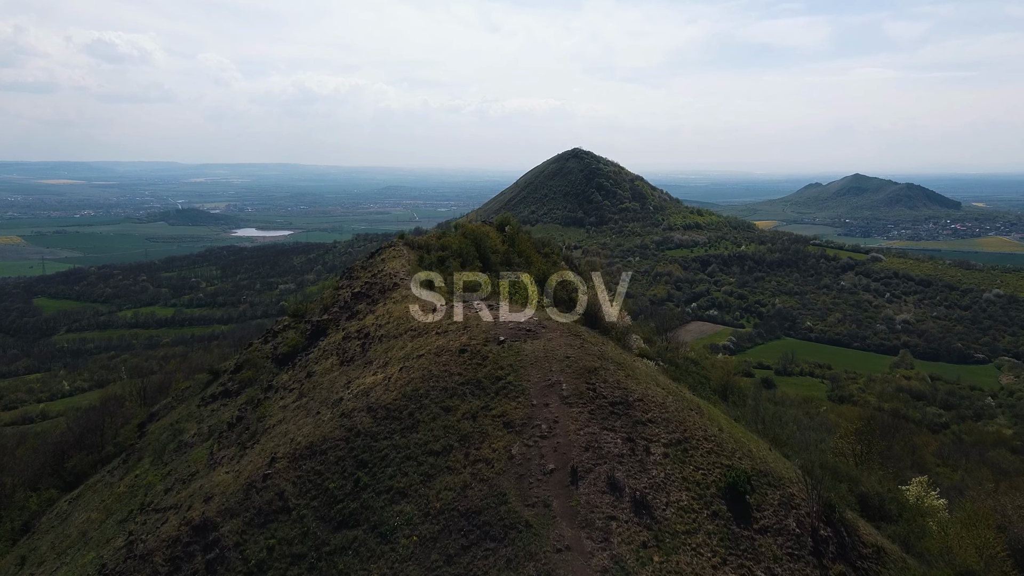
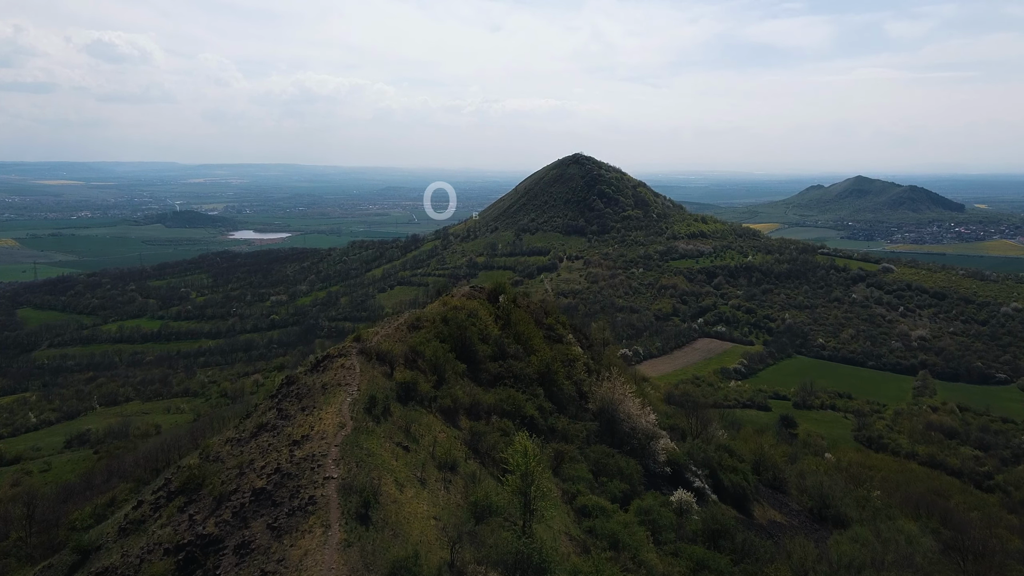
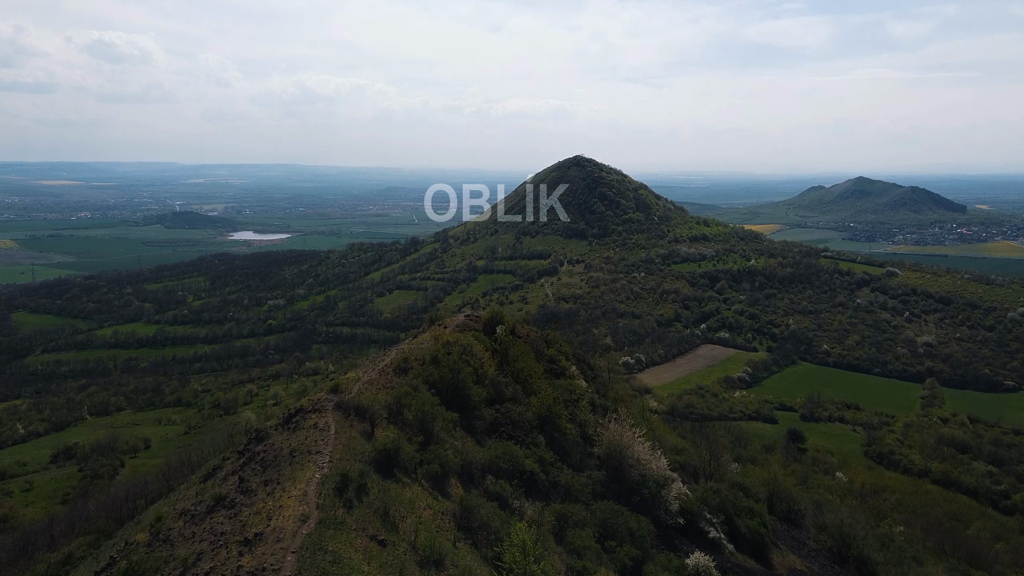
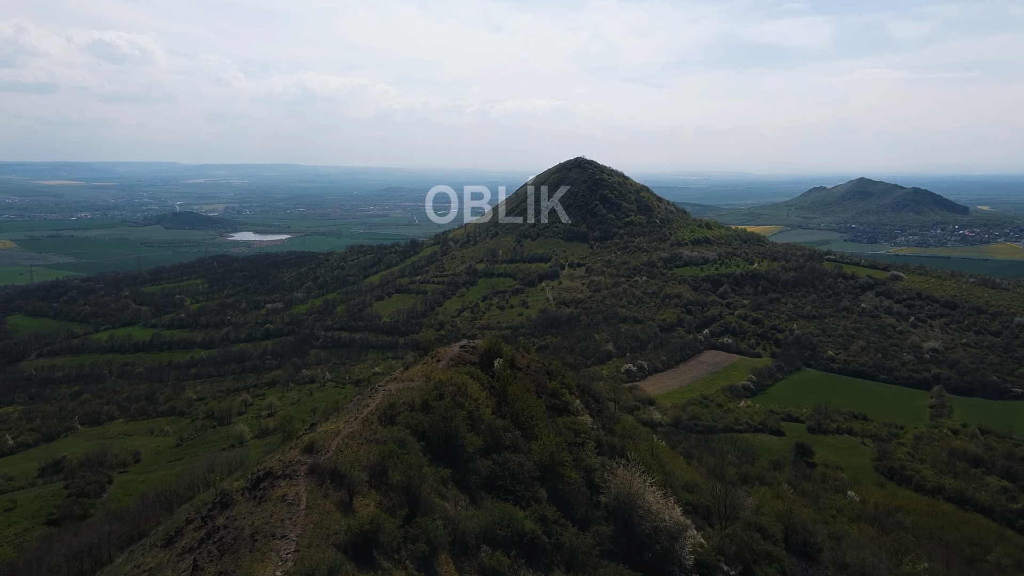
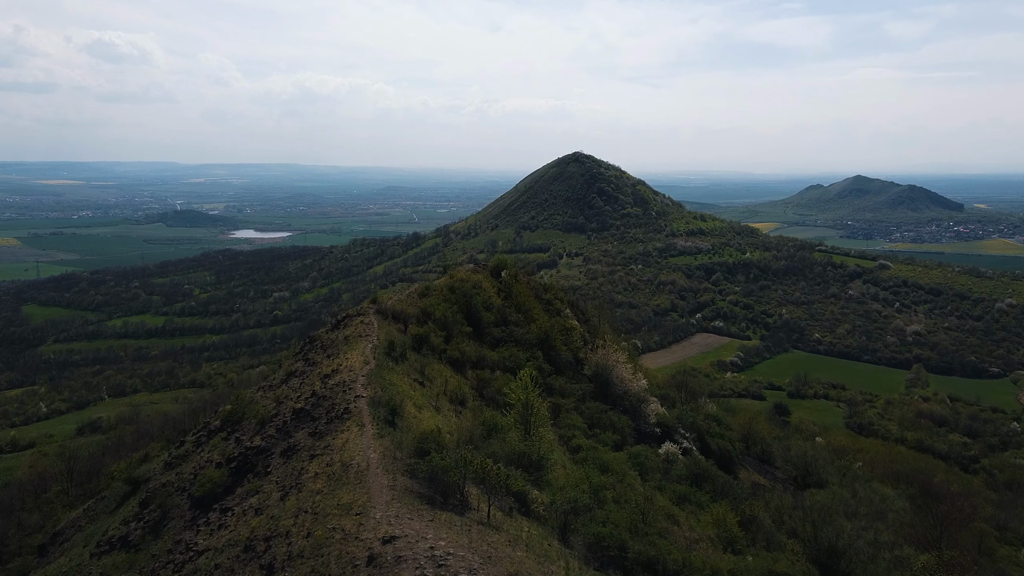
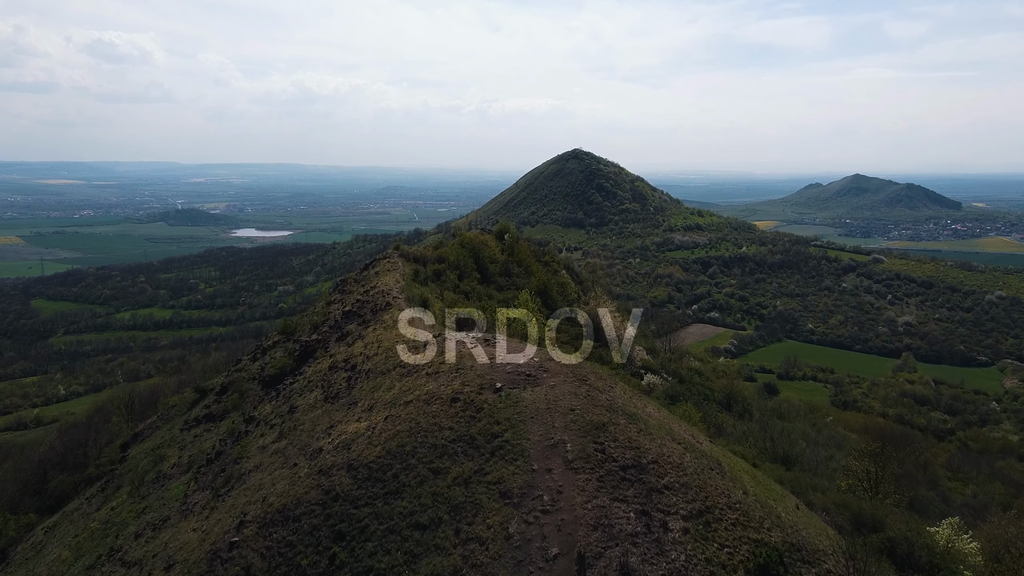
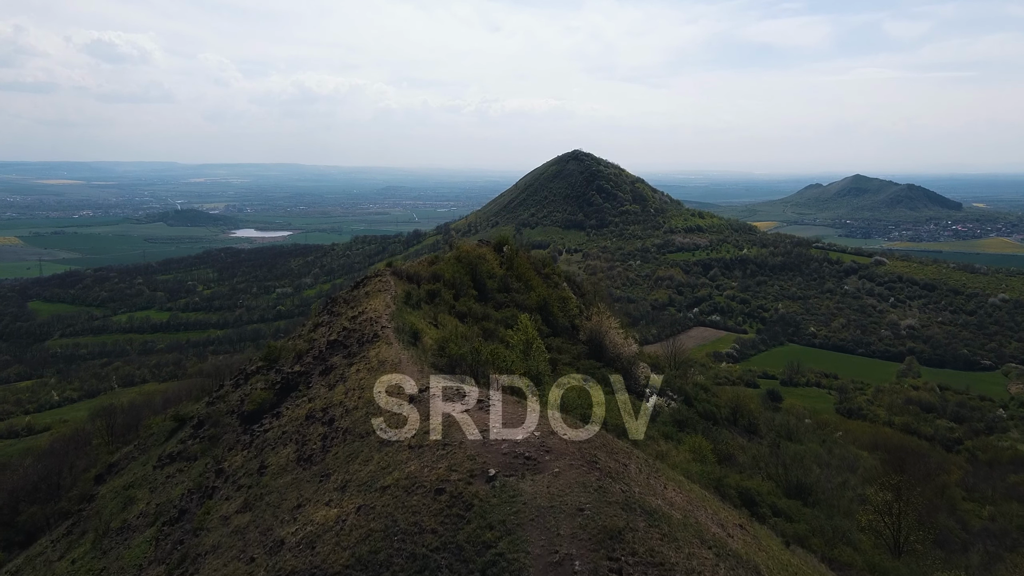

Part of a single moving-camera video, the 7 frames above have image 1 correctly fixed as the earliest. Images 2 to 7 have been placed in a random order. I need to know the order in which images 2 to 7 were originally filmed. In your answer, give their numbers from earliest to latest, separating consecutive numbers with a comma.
6, 7, 5, 2, 3, 4
